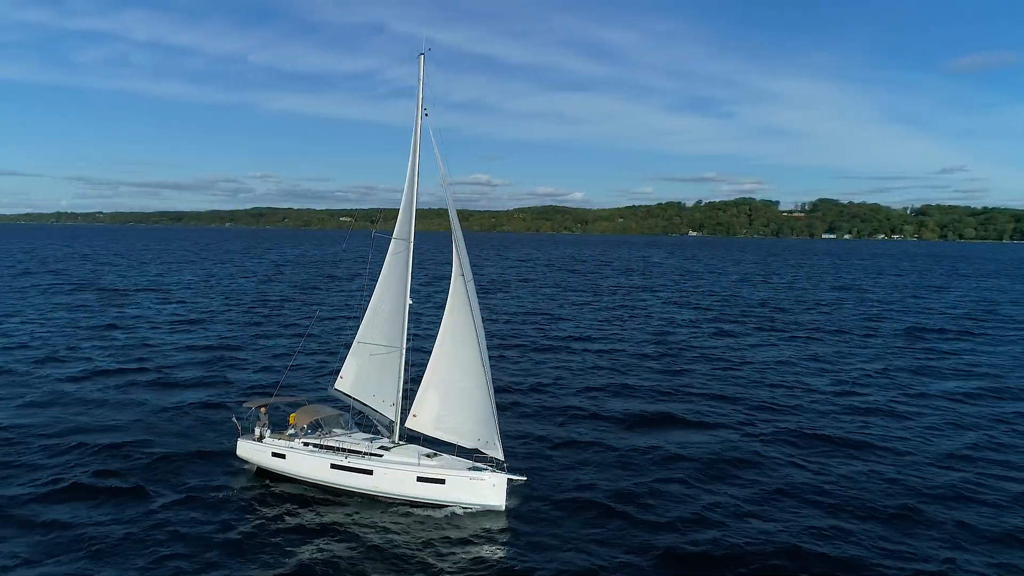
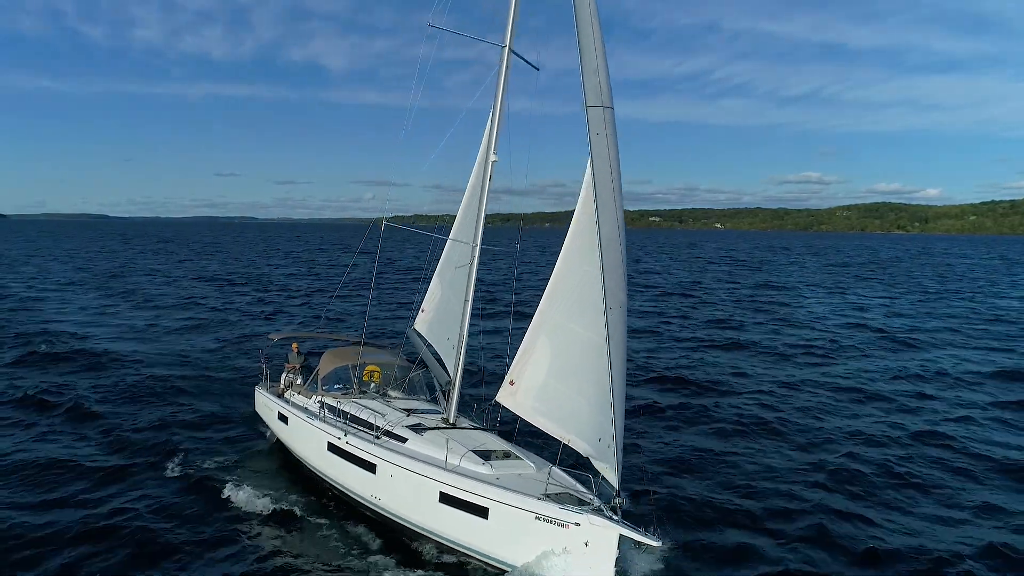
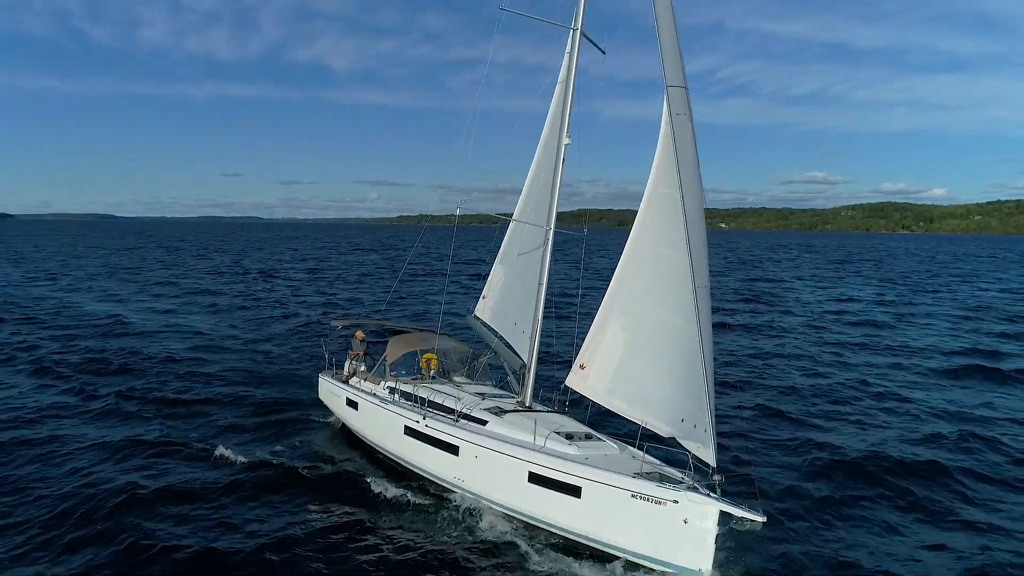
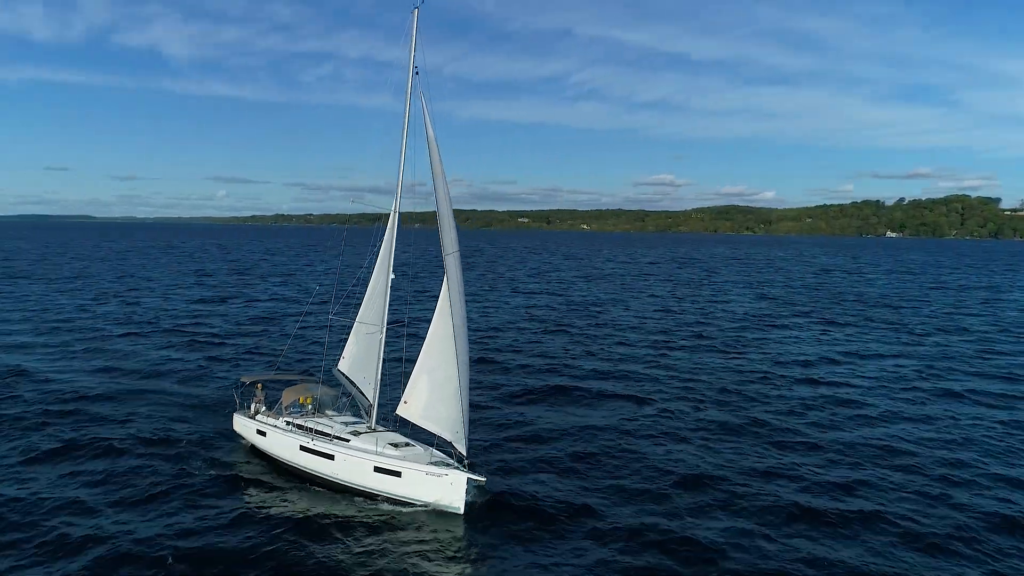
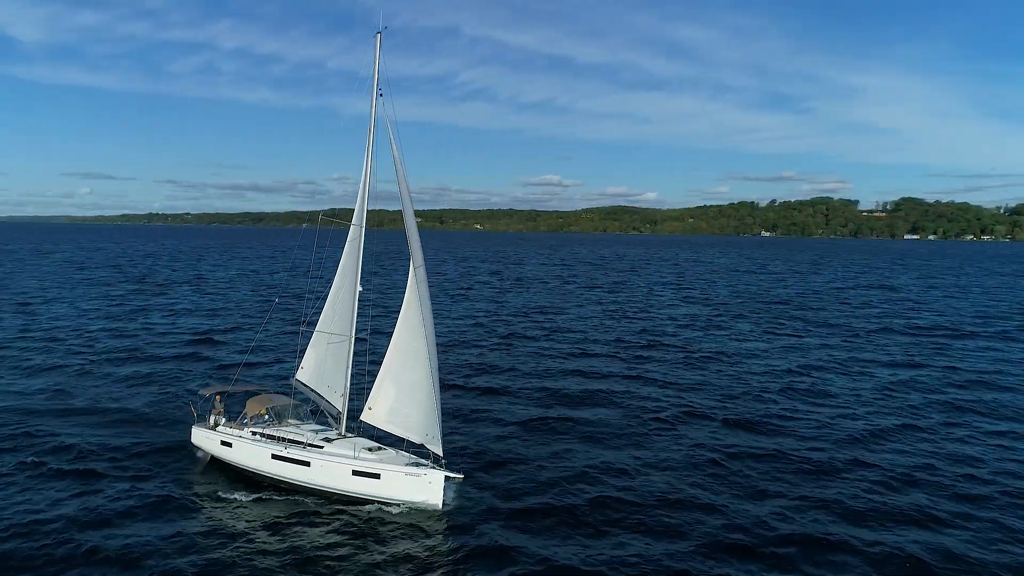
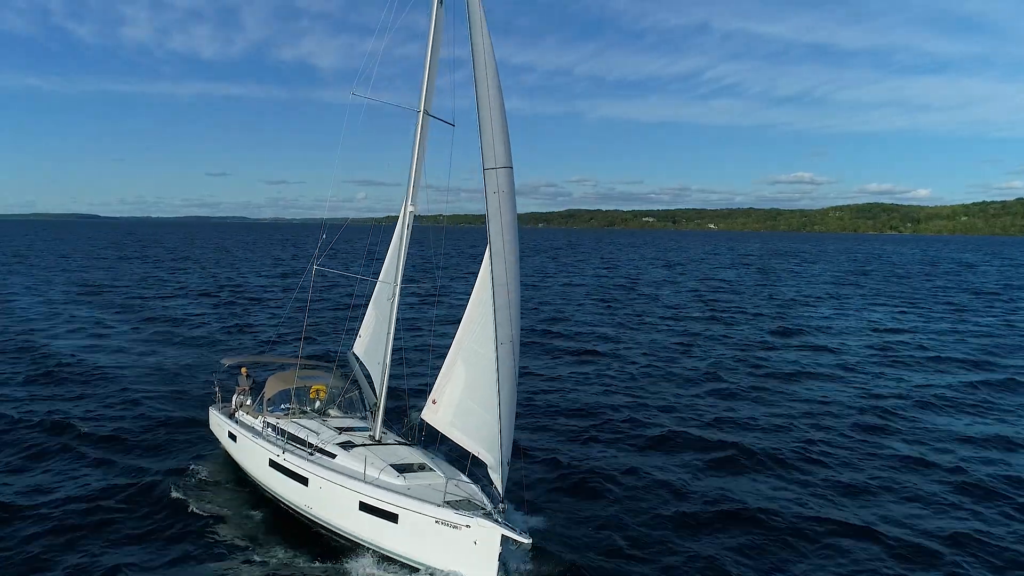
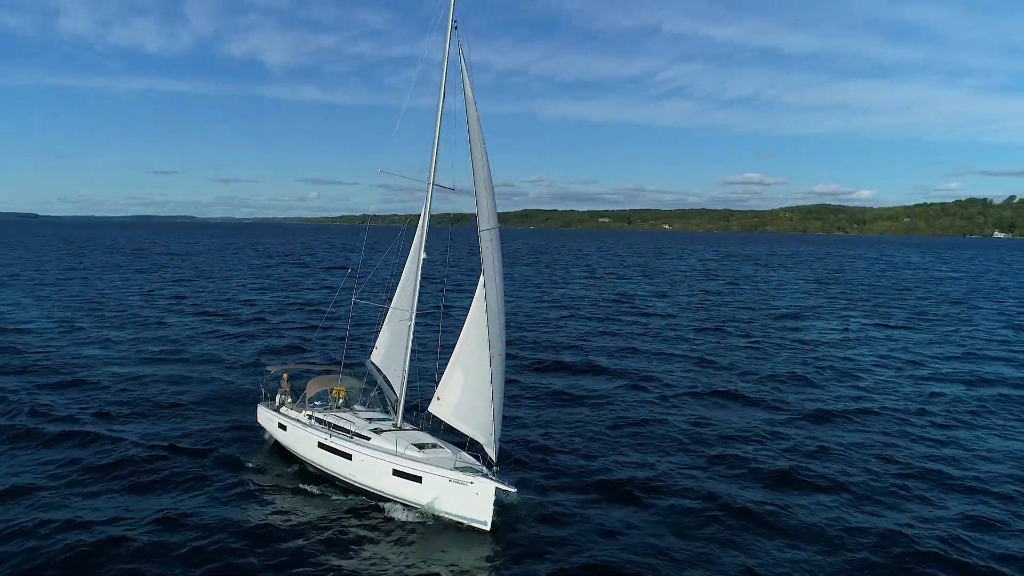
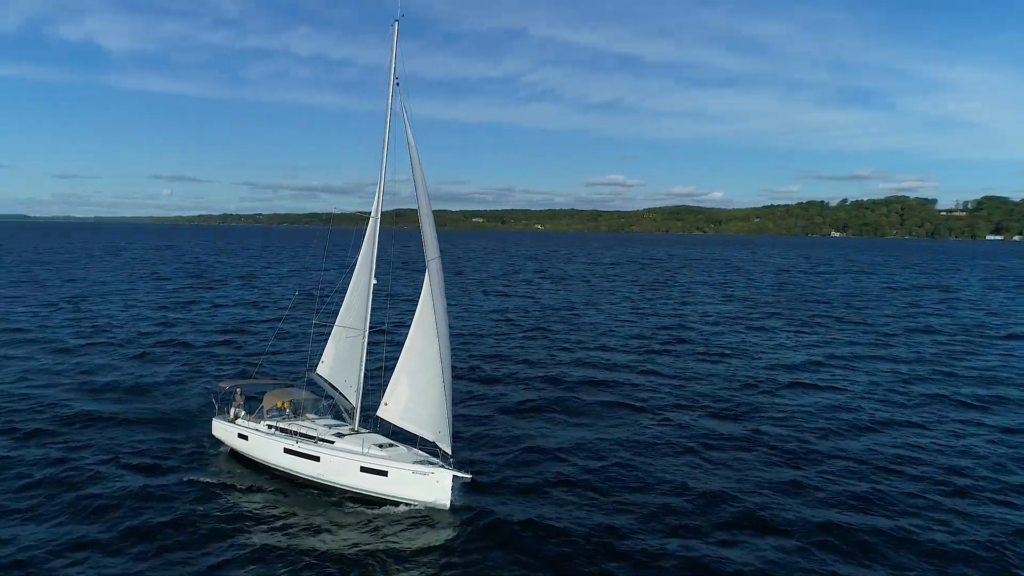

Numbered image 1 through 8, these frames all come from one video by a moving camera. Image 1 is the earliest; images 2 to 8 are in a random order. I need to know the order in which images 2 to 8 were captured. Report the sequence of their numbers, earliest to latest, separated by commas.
5, 8, 4, 7, 6, 2, 3
